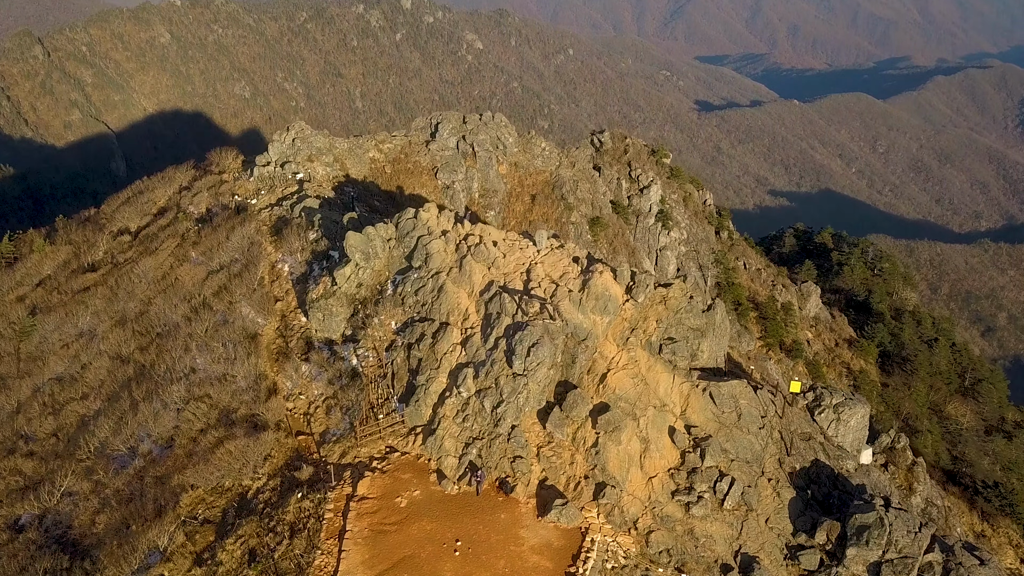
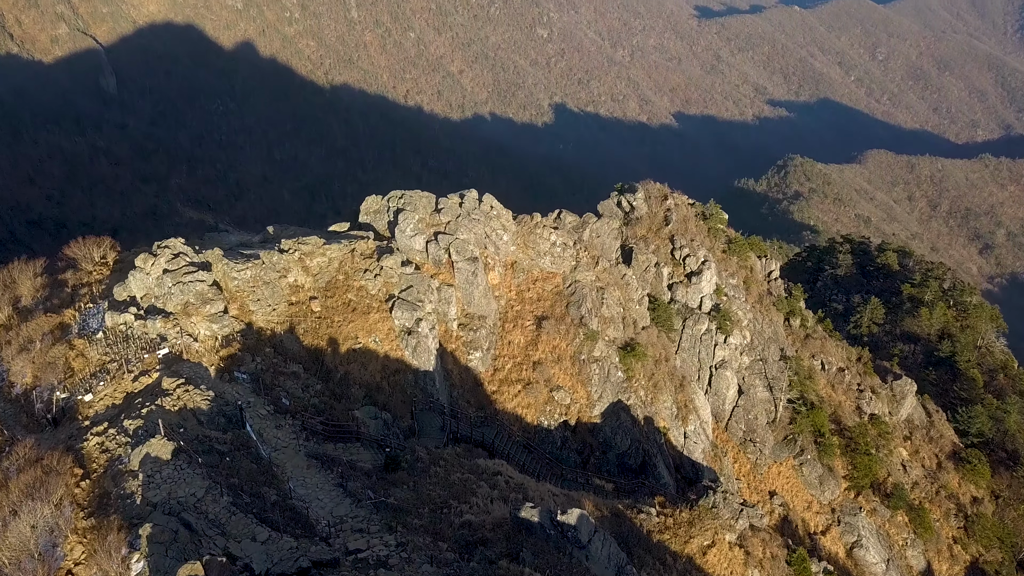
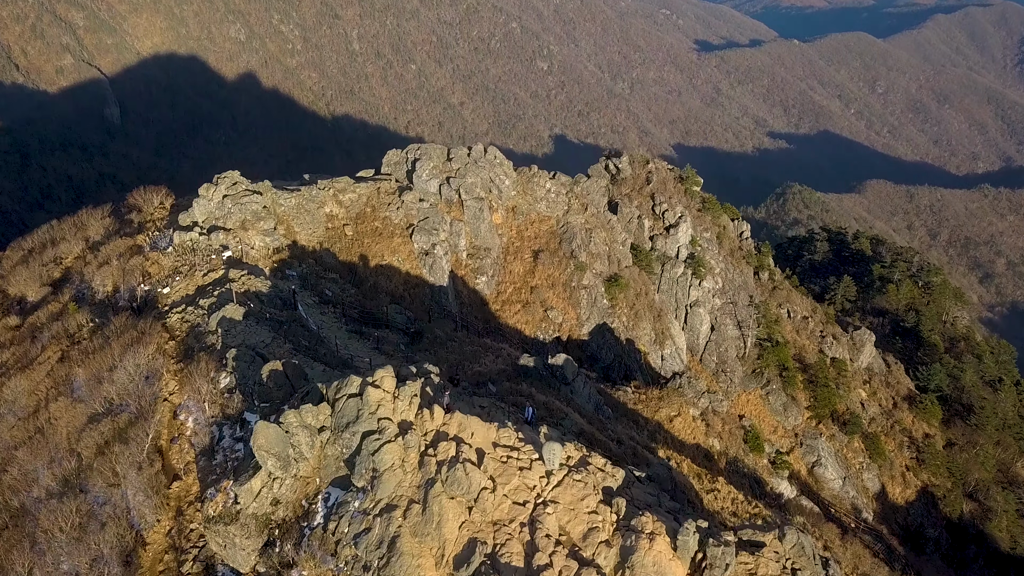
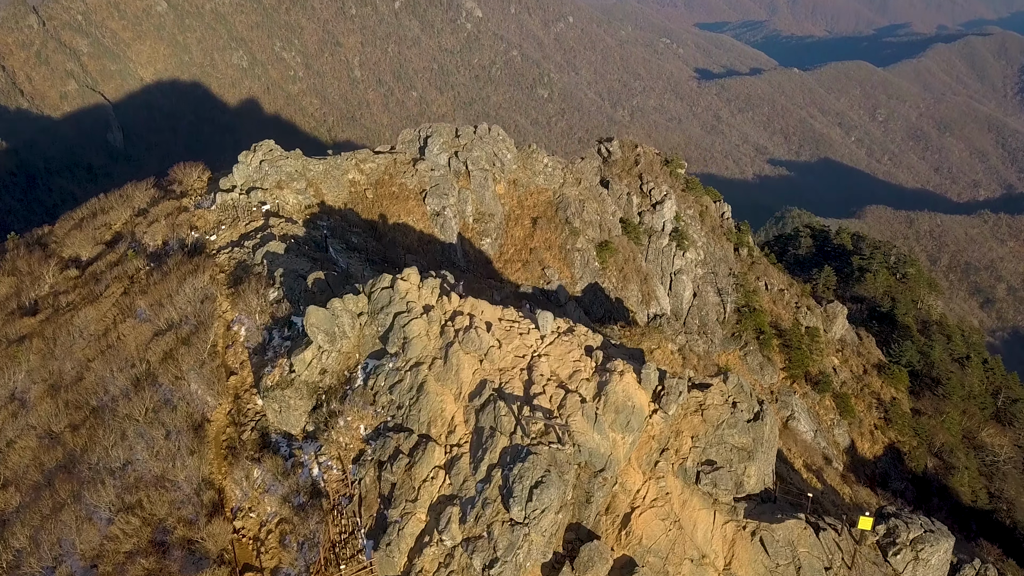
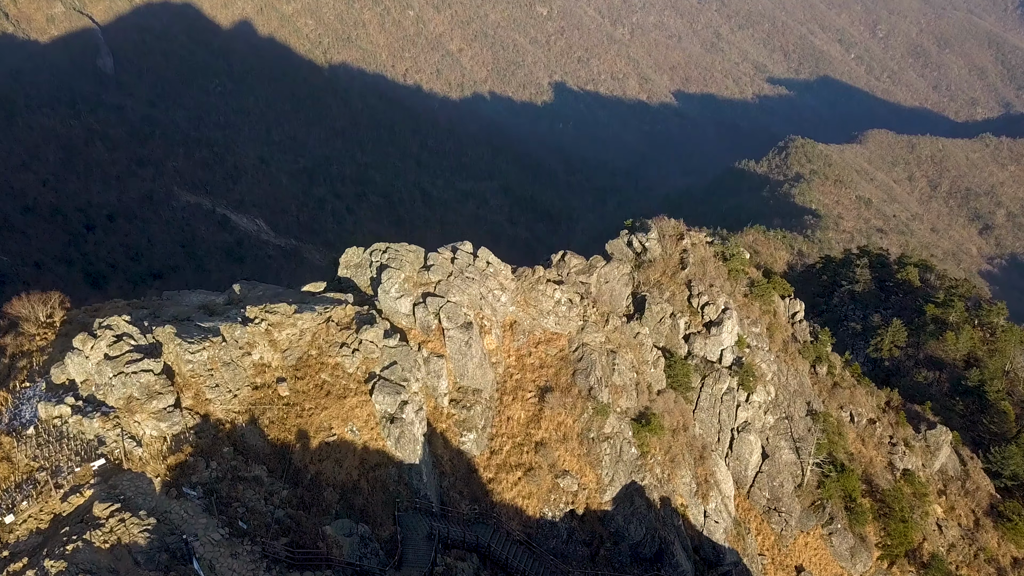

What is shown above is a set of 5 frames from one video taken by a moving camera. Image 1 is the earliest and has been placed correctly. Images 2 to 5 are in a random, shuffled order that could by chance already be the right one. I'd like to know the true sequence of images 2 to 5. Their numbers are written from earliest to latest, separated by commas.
4, 3, 2, 5
